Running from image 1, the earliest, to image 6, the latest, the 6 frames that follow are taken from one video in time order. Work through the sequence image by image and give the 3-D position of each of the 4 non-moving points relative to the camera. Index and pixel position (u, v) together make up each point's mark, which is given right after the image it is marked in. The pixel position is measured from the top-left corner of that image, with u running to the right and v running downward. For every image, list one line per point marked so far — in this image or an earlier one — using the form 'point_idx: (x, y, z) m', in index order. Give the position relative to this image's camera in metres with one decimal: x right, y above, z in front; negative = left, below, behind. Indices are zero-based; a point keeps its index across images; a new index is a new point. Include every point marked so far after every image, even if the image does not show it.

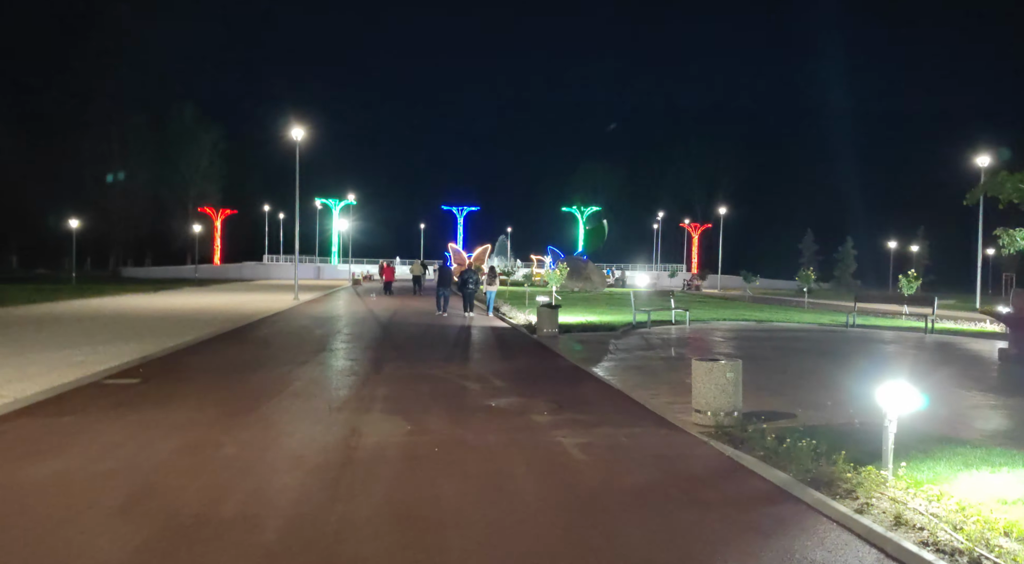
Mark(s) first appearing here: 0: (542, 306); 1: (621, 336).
0: (+0.8, -0.6, +17.9) m
1: (+2.7, -1.4, +17.9) m
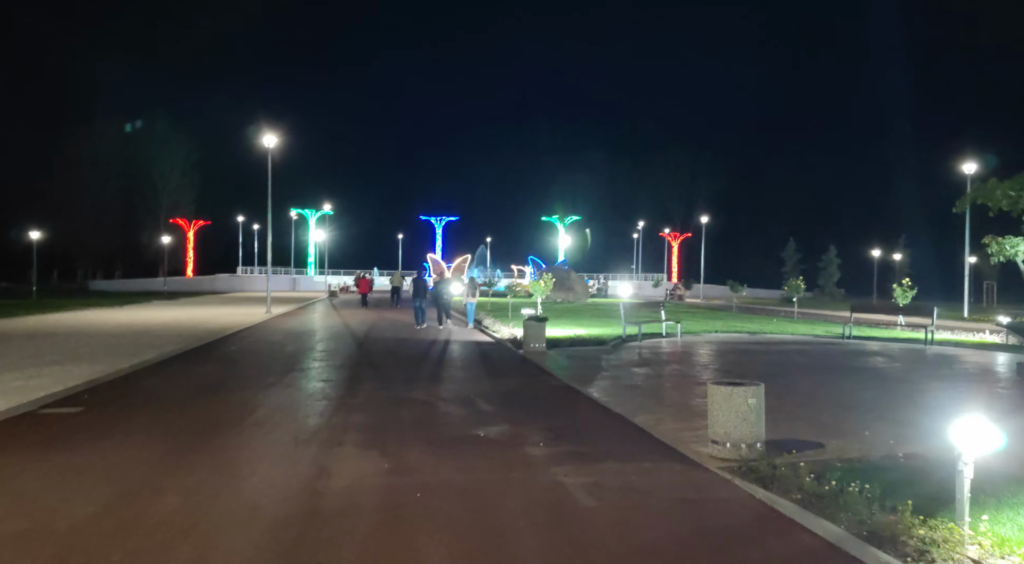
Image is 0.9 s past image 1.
0: (+0.4, -0.9, +17.0) m
1: (+2.3, -1.7, +17.0) m
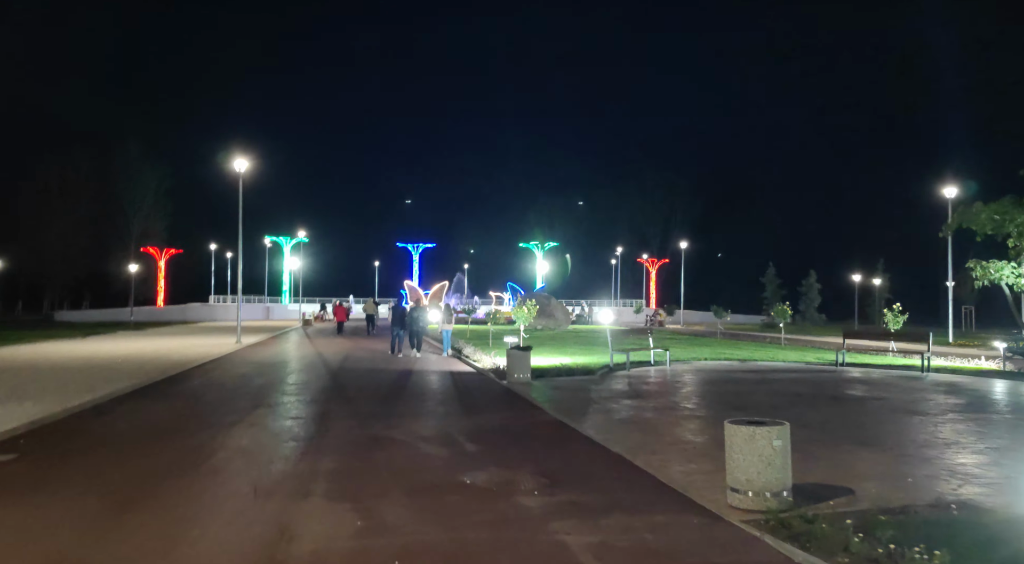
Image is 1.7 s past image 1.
0: (0.0, -1.5, +16.1) m
1: (+2.0, -2.3, +16.1) m
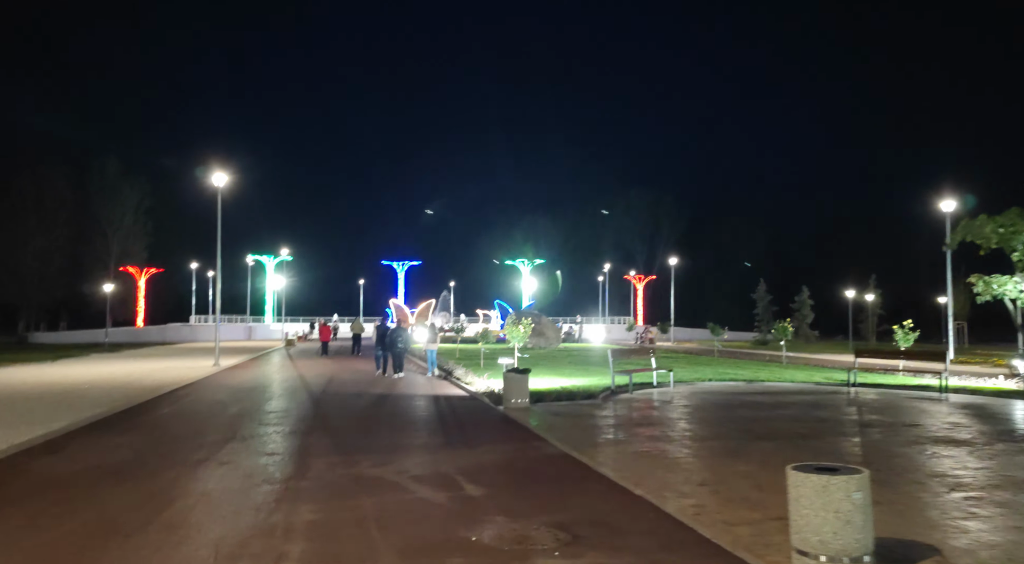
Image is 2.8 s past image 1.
0: (-0.1, -1.9, +14.9) m
1: (+1.9, -2.6, +15.0) m
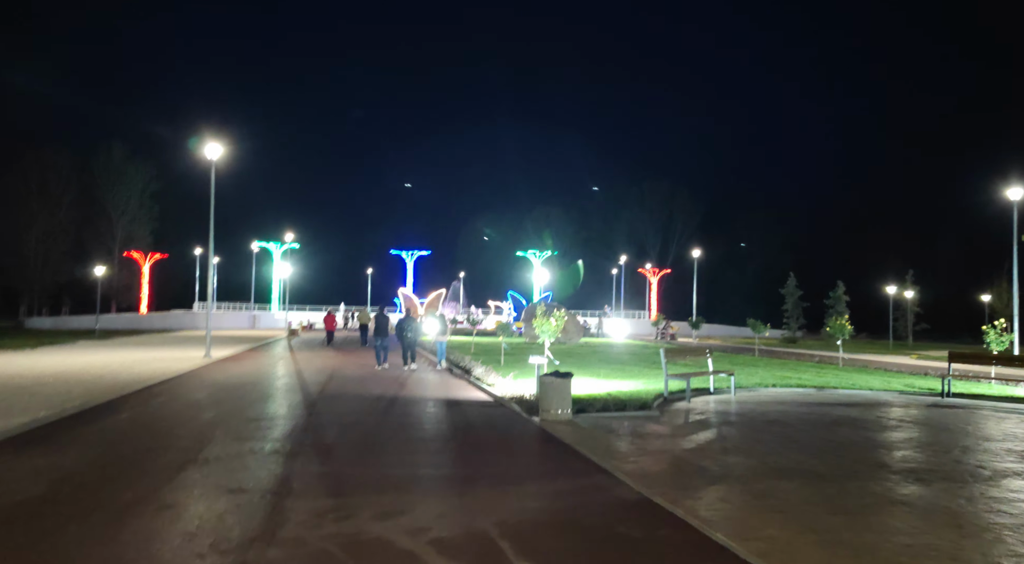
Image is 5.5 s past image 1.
0: (+0.6, -1.6, +12.1) m
1: (+2.5, -2.3, +12.2) m
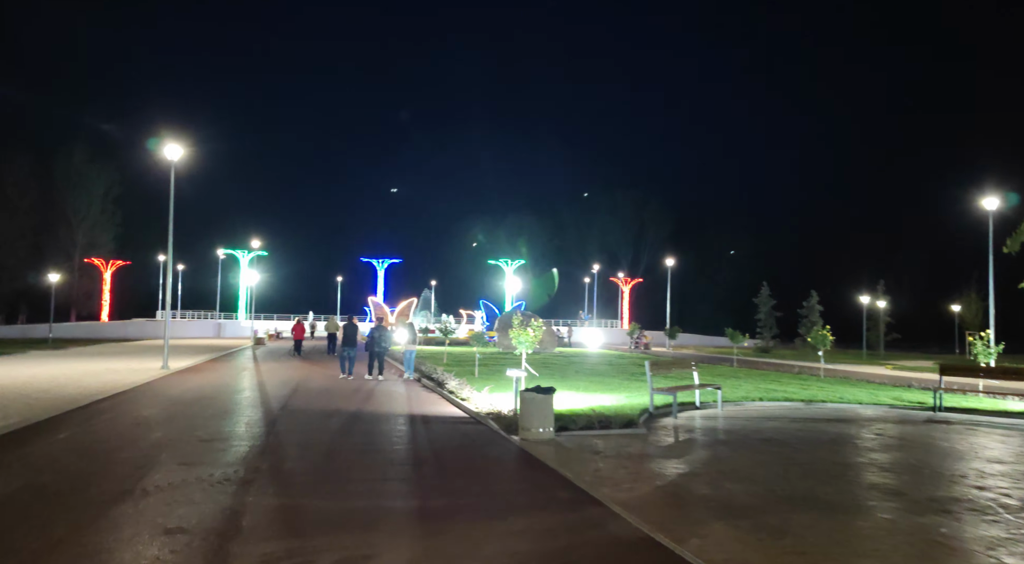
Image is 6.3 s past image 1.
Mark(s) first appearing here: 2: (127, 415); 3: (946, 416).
0: (+0.2, -1.7, +11.2) m
1: (+2.2, -2.5, +11.4) m
2: (-7.4, -2.5, +13.9) m
3: (+8.8, -2.7, +14.7) m
